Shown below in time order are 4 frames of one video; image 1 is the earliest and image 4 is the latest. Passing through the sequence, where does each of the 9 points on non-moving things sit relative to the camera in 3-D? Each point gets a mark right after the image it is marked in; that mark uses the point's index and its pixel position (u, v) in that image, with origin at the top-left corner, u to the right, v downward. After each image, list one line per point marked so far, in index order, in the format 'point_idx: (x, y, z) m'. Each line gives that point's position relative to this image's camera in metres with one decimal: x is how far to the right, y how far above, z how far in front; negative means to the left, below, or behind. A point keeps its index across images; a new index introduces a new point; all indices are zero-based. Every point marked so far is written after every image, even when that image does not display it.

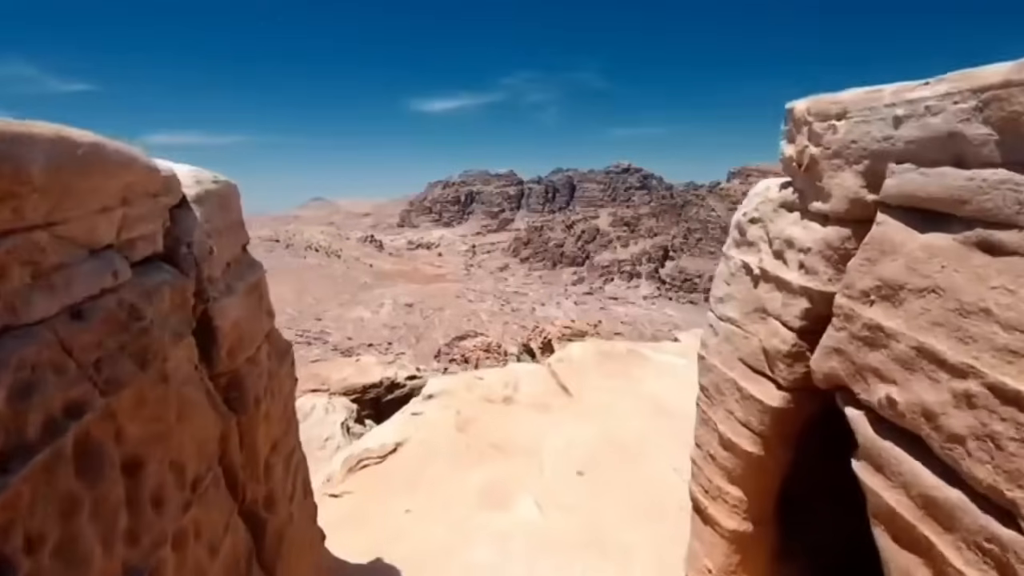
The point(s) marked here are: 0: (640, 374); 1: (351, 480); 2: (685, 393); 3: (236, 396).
0: (+1.4, -1.0, +7.1) m
1: (-1.5, -1.8, +5.9) m
2: (+1.8, -1.1, +6.7) m
3: (-1.1, -0.4, +2.4) m
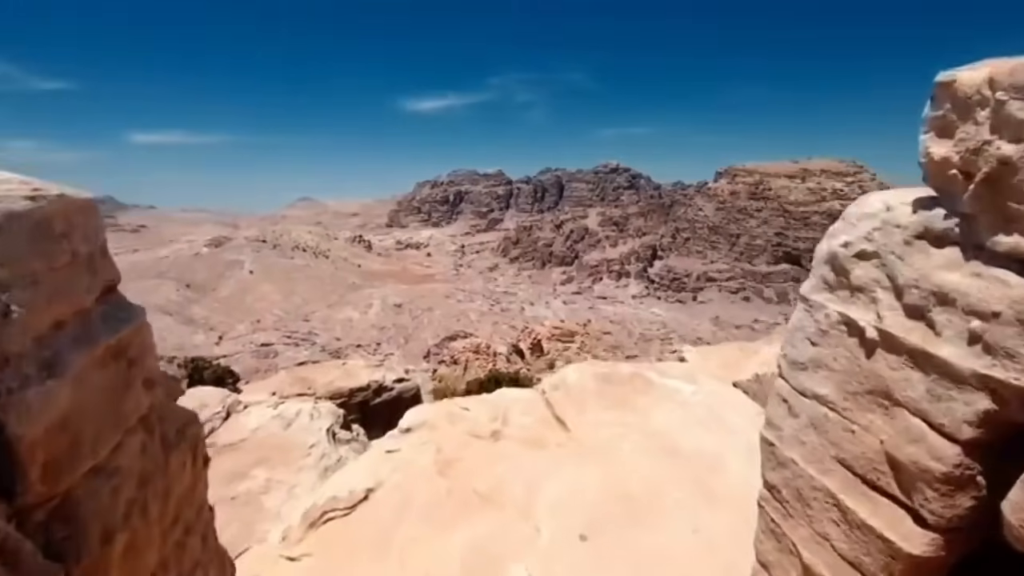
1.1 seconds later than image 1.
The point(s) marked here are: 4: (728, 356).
0: (+1.3, -1.2, +6.3) m
1: (-1.6, -2.0, +5.0) m
2: (+1.7, -1.3, +5.8) m
3: (-1.1, -0.6, +1.5) m
4: (+2.6, -0.9, +7.7) m
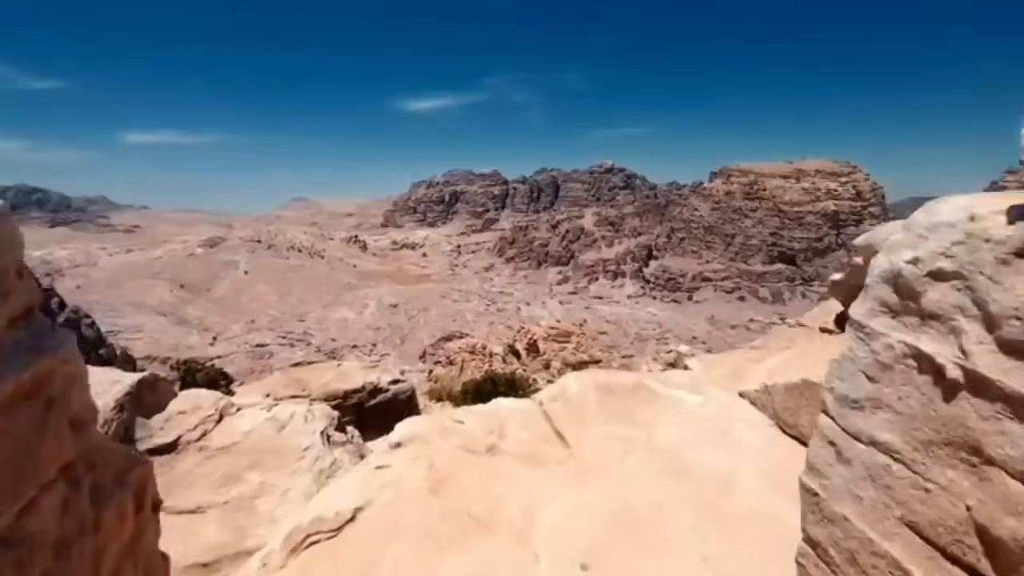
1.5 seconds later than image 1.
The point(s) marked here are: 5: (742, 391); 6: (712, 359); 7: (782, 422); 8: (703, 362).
0: (+1.3, -1.2, +6.0) m
1: (-1.6, -2.1, +4.7) m
2: (+1.7, -1.4, +5.5) m
3: (-1.1, -0.7, +1.2) m
4: (+2.6, -0.9, +7.4) m
5: (+2.3, -1.0, +6.4) m
6: (+2.5, -0.9, +7.9) m
7: (+2.4, -1.2, +5.7) m
8: (+2.4, -0.9, +7.8) m
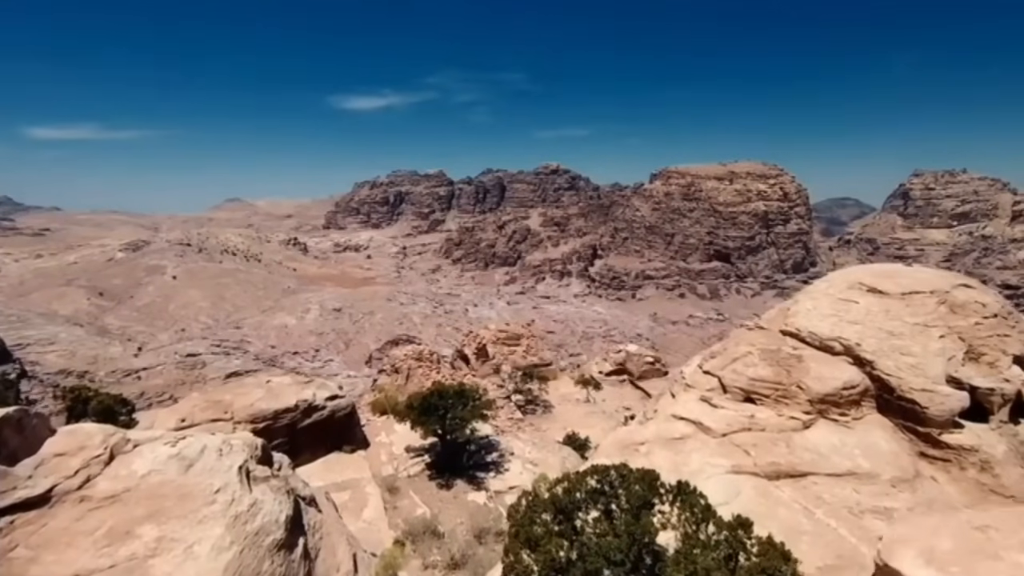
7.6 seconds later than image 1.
0: (+1.2, -1.7, +1.3) m
1: (-1.6, -2.5, -0.2) m
2: (+1.6, -1.8, +0.9) m
3: (-0.8, -1.1, -3.6) m
4: (+2.4, -1.3, +2.9) m
5: (+2.2, -1.5, +1.9) m
6: (+2.3, -1.3, +3.4) m
7: (+2.4, -1.6, +1.2) m
8: (+2.1, -1.3, +3.3) m
